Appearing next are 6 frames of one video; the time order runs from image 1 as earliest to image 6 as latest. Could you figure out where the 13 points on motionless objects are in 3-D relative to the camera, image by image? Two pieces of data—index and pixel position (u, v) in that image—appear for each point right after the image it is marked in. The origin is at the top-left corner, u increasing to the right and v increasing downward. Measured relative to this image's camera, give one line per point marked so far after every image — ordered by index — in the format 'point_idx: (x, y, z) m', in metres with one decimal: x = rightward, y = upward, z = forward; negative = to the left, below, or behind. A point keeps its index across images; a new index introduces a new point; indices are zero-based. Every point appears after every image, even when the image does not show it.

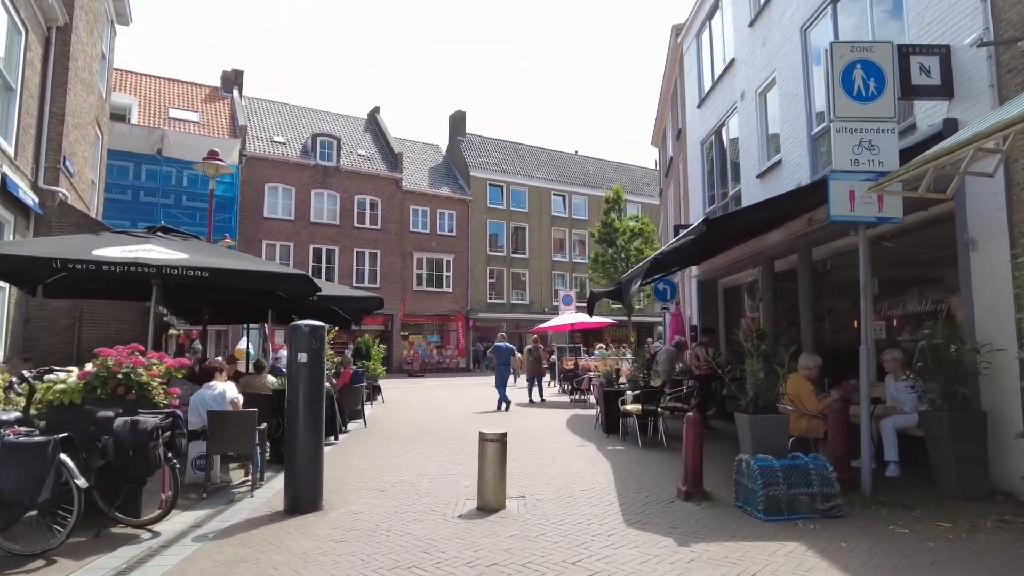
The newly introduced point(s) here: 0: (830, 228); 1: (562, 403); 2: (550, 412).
0: (+4.3, +0.8, +8.9) m
1: (+1.2, -2.8, +16.0) m
2: (+0.8, -2.6, +13.9) m
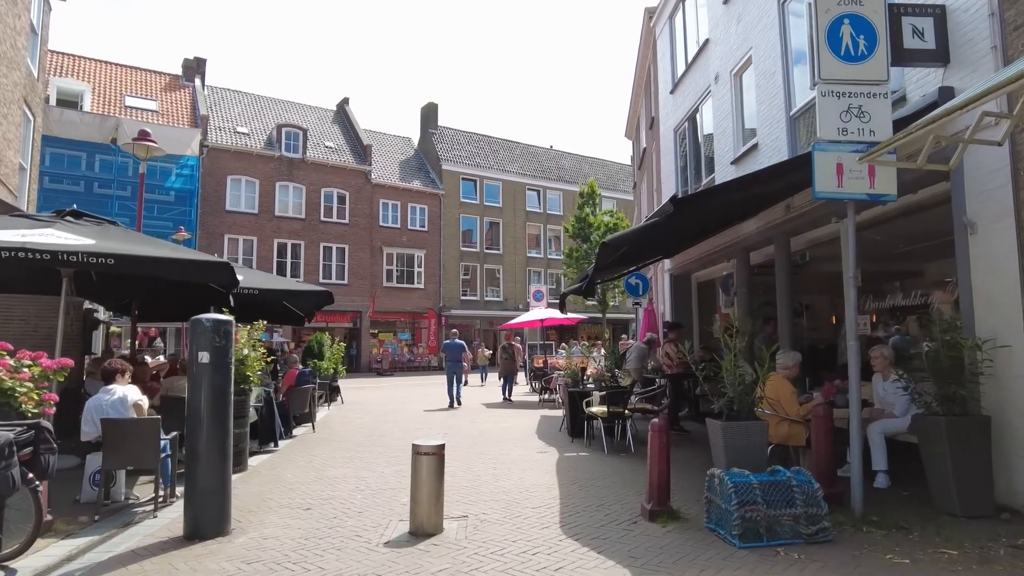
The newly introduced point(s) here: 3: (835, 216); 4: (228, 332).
0: (+3.7, +0.9, +8.3) m
1: (+0.4, -2.7, +15.3) m
2: (+0.1, -2.5, +13.1) m
3: (+4.0, +0.9, +8.1) m
4: (-2.2, -0.3, +5.1) m
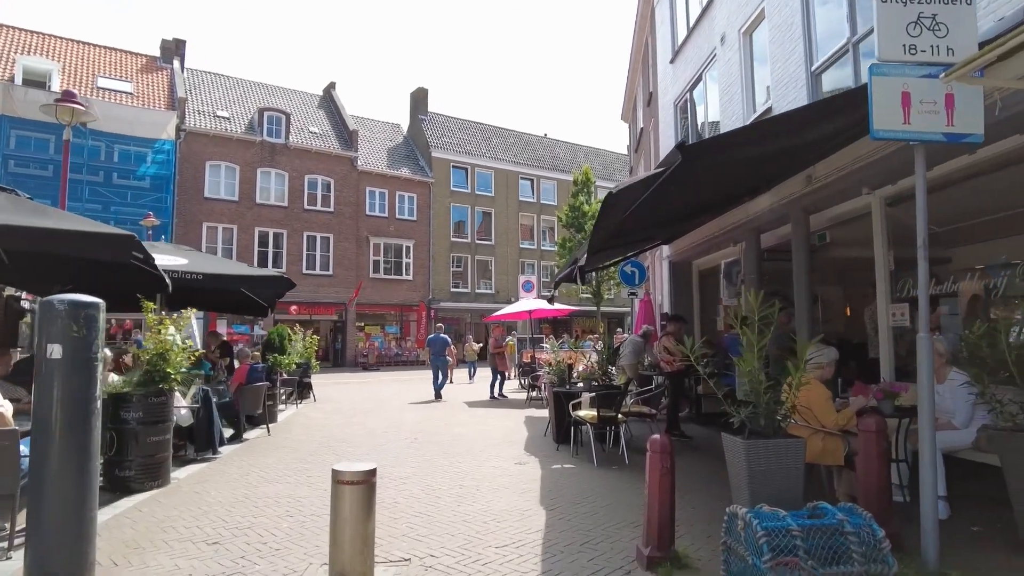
0: (+3.5, +1.1, +7.1) m
1: (+0.1, -2.4, +14.1) m
2: (-0.3, -2.3, +11.9) m
3: (+3.7, +1.1, +7.0) m
4: (-2.4, -0.2, +3.8) m
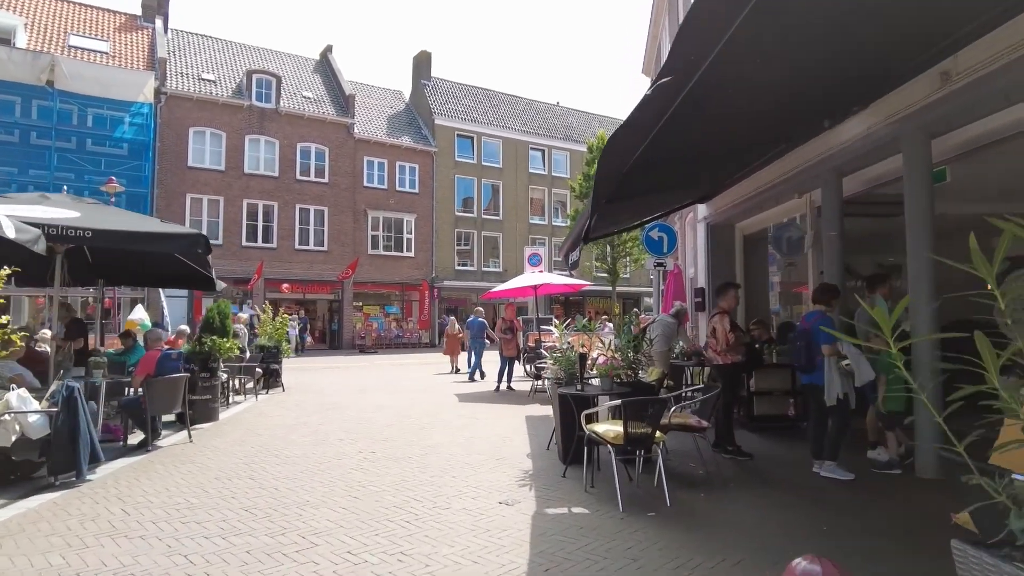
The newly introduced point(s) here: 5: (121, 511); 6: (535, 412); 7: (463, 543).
0: (+3.4, +1.4, +4.6) m
1: (+0.1, -1.9, +11.8) m
2: (-0.3, -1.8, +9.6) m
3: (+3.6, +1.4, +4.5) m
4: (-2.6, +0.1, +1.5) m
5: (-2.8, -1.6, +4.7) m
6: (+0.3, -1.8, +9.3) m
7: (-0.3, -1.5, +3.9) m
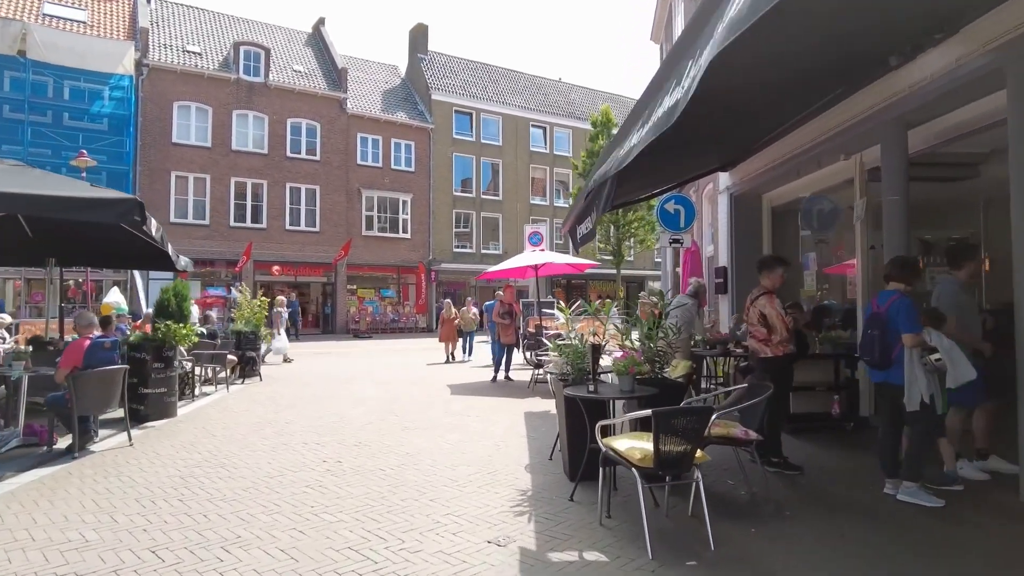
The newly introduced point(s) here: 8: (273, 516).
0: (+3.3, +1.6, +3.4) m
1: (+0.1, -1.6, +10.6) m
2: (-0.3, -1.5, +8.5) m
3: (+3.6, +1.5, +3.3) m
4: (-2.7, +0.2, +0.3) m
5: (-2.8, -1.4, +3.6) m
6: (+0.3, -1.5, +8.2) m
7: (-0.3, -1.4, +2.8) m
8: (-1.5, -1.4, +4.1) m
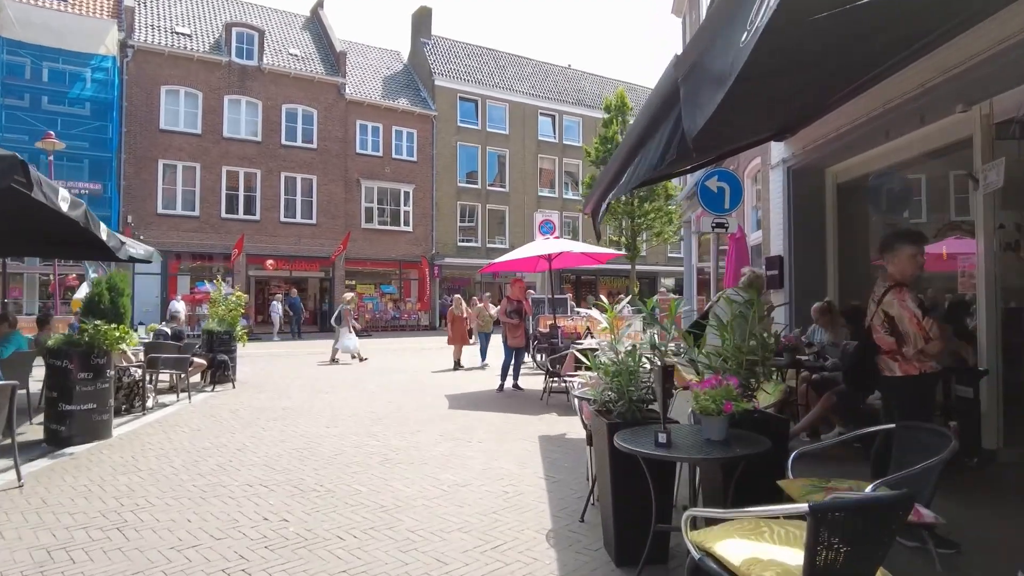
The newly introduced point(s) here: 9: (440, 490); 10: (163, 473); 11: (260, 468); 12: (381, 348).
0: (+3.4, +1.6, +1.8) m
1: (+0.2, -1.5, +9.0) m
2: (-0.2, -1.4, +6.9) m
3: (+3.6, +1.6, +1.6) m
4: (-2.6, +0.2, -1.2) m
5: (-2.7, -1.4, +2.0) m
6: (+0.4, -1.4, +6.6) m
7: (-0.3, -1.3, +1.2) m
8: (-1.4, -1.4, +2.6) m
9: (-0.5, -1.4, +4.5) m
10: (-2.7, -1.5, +5.2) m
11: (-2.0, -1.4, +5.3) m
12: (-3.9, -1.8, +19.8) m
